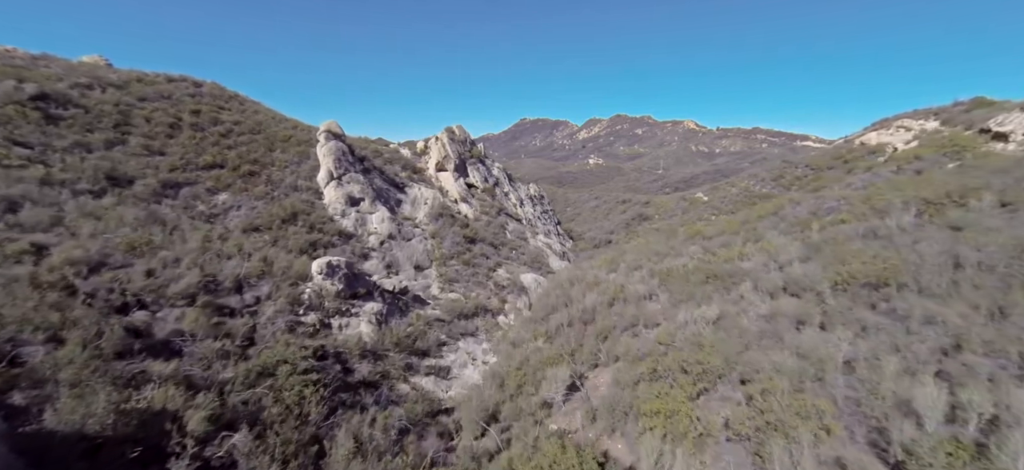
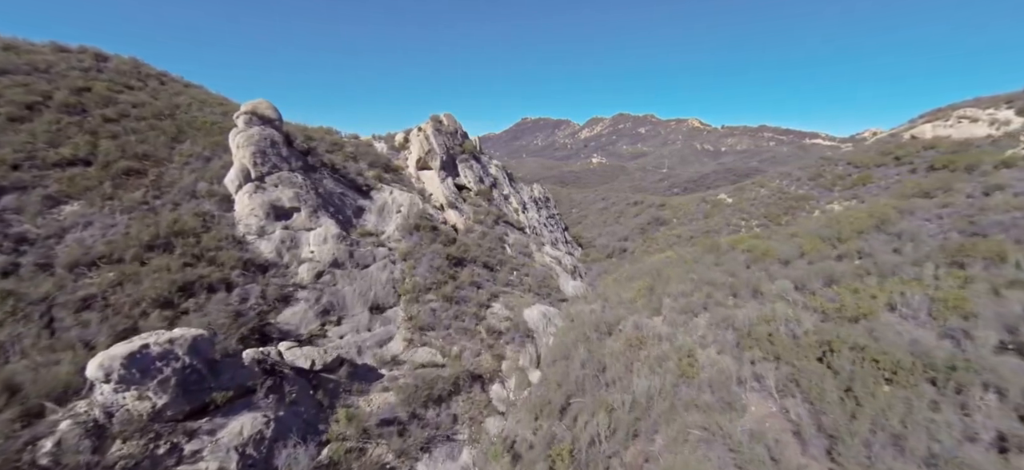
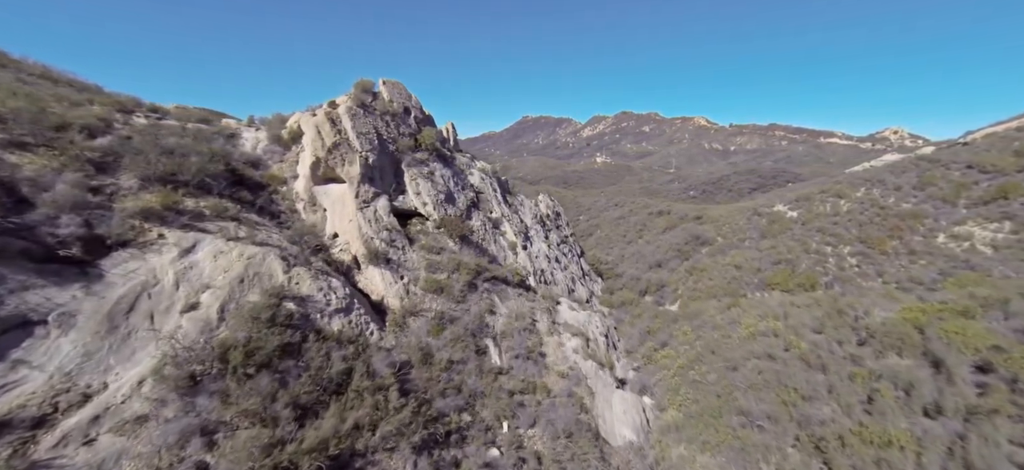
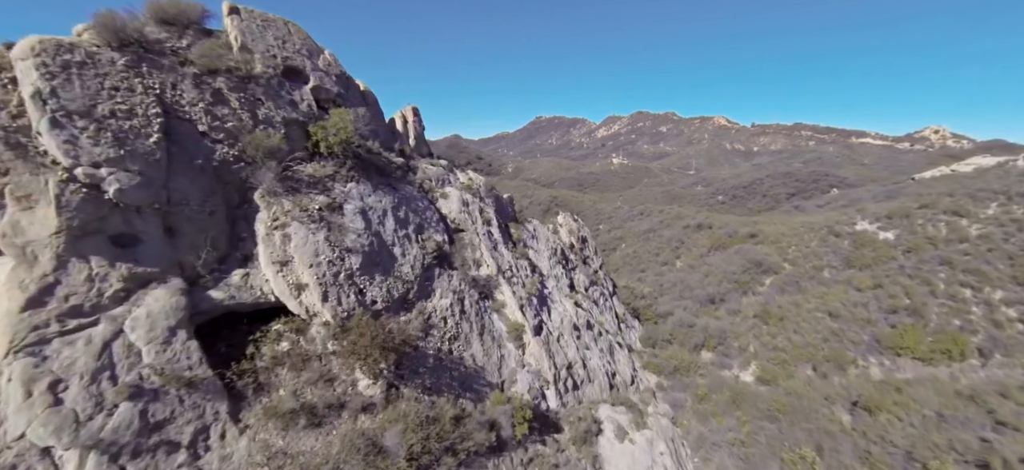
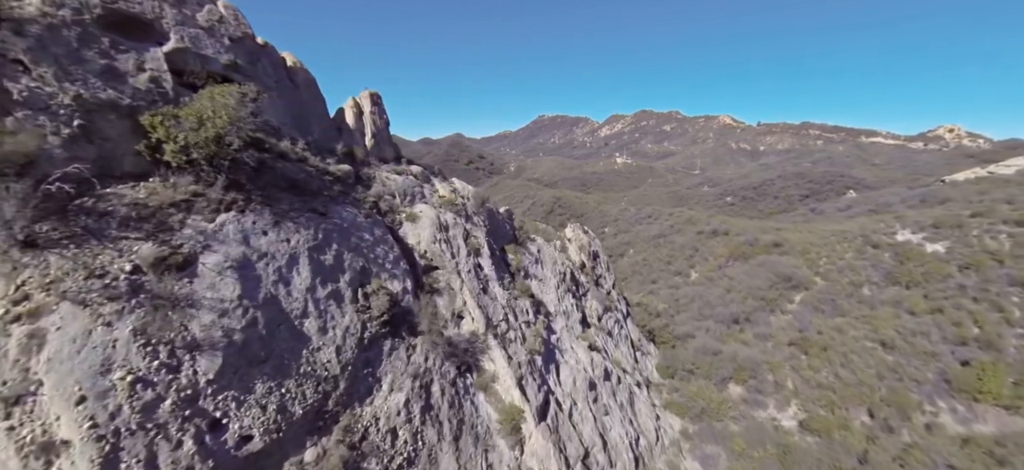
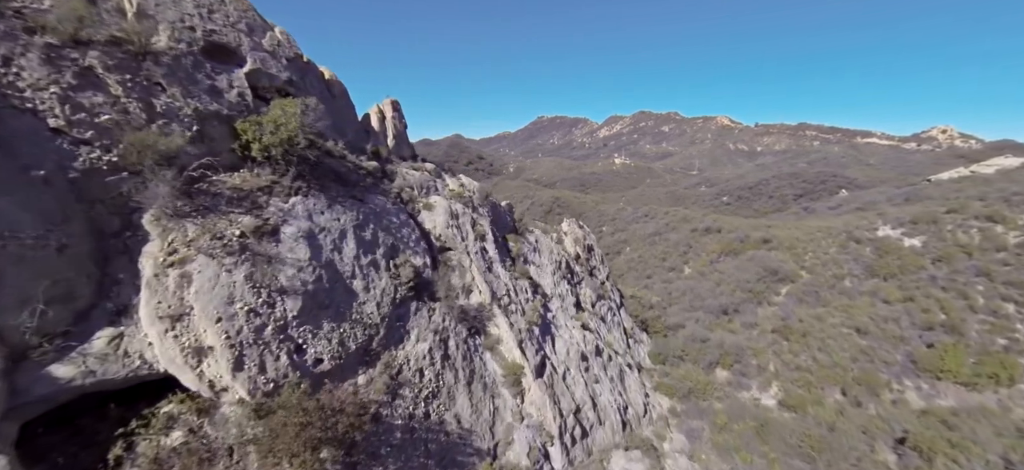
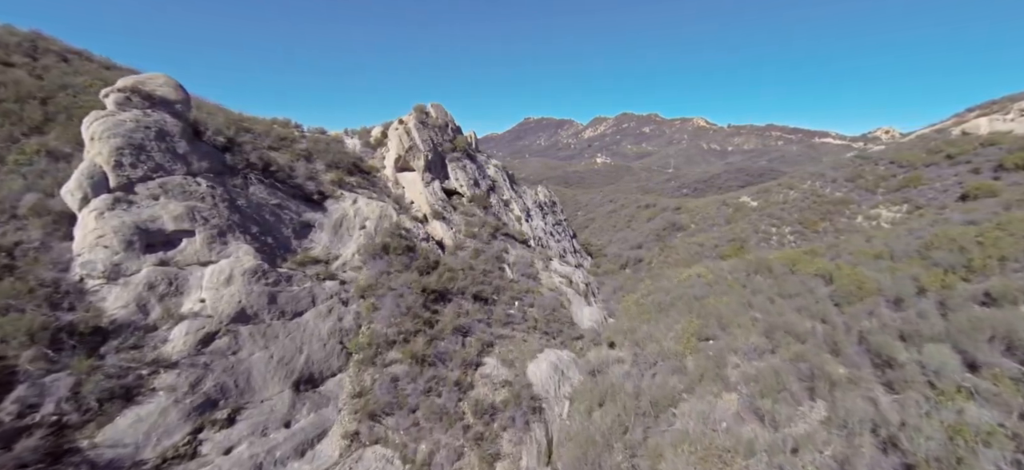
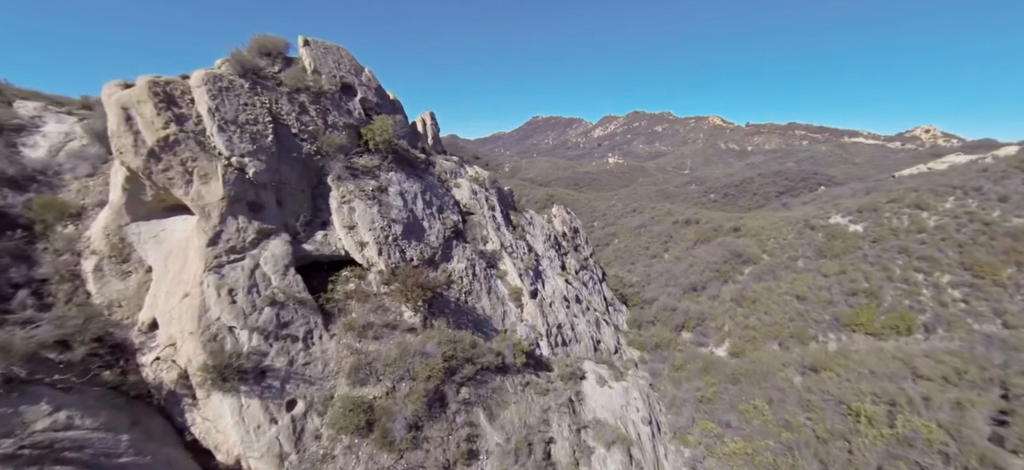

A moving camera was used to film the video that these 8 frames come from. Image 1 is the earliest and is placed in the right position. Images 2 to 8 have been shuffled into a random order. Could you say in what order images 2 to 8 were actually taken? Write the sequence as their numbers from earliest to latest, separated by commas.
2, 7, 3, 8, 4, 6, 5
